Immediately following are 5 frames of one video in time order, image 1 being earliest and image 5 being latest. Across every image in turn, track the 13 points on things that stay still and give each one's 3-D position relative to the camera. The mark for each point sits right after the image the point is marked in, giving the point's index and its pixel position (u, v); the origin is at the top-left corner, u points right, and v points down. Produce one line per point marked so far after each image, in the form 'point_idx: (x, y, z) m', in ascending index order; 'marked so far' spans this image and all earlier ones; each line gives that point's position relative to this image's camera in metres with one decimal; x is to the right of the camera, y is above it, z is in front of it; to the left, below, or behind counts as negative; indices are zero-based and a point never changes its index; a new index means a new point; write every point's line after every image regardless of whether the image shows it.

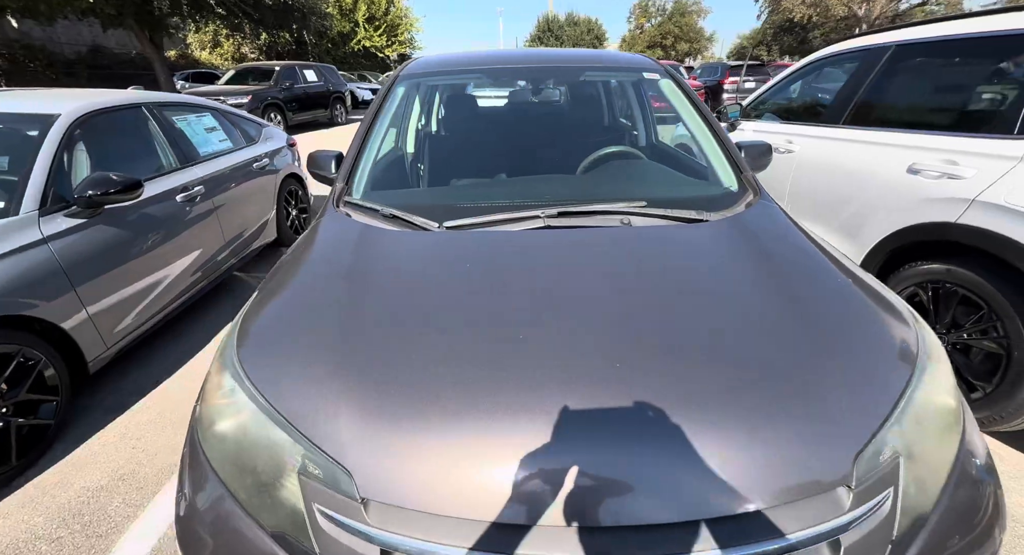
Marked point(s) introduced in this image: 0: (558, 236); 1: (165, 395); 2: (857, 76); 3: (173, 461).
0: (+0.1, +0.1, +1.5) m
1: (-1.9, -0.7, +2.6) m
2: (+2.0, +1.2, +2.8) m
3: (-1.5, -0.8, +2.1) m
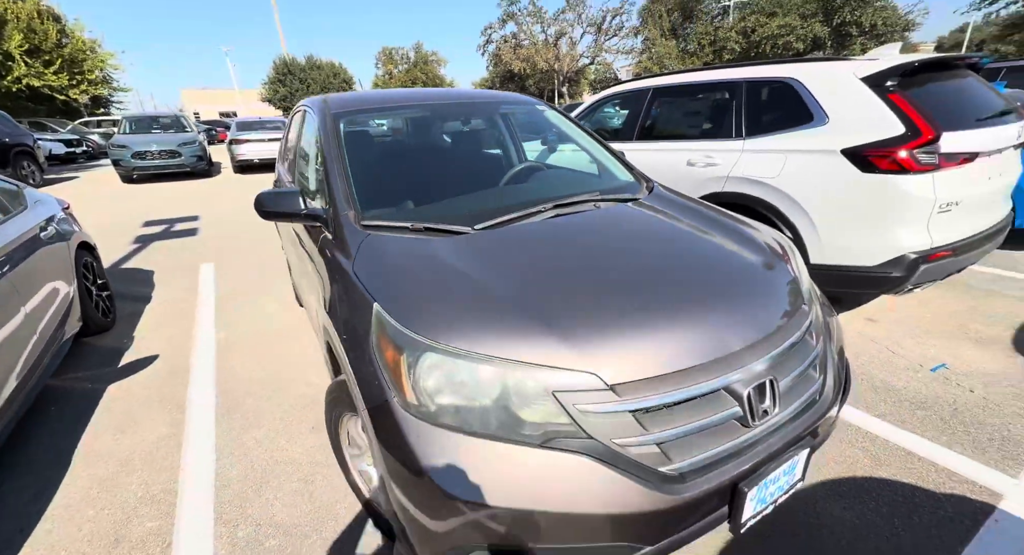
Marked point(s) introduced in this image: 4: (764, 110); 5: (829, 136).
0: (+0.2, +0.2, +2.0) m
1: (-1.9, -1.1, +2.0) m
2: (+1.0, +1.4, +4.0) m
3: (-1.3, -1.1, +1.7) m
4: (+1.7, +1.1, +3.1) m
5: (+1.8, +0.8, +2.7) m
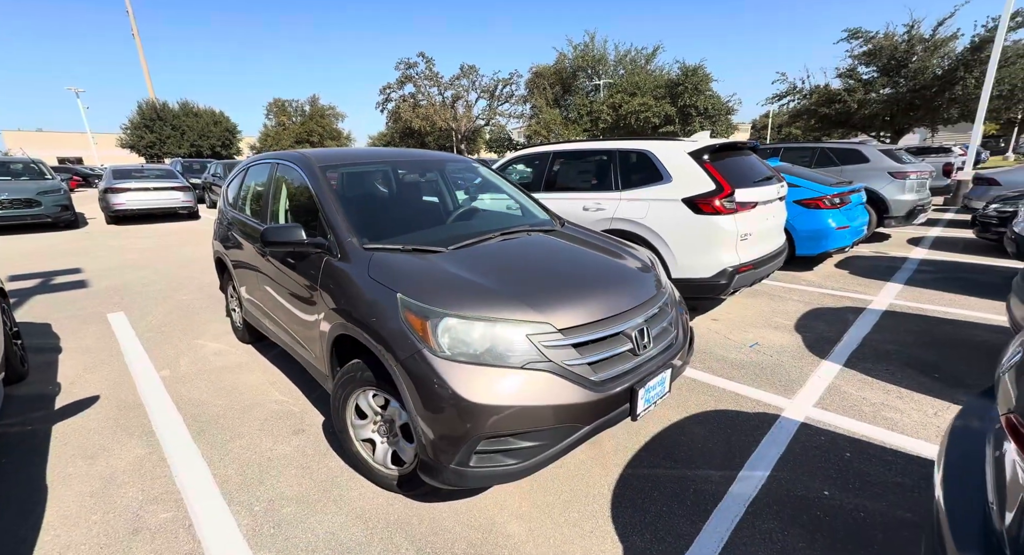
0: (0.0, +0.2, +2.8) m
1: (-2.0, -1.2, +2.2) m
2: (+0.2, +1.2, +5.1) m
3: (-1.4, -1.2, +2.0) m
4: (+1.1, +1.0, +4.3) m
5: (+1.4, +0.7, +3.9) m
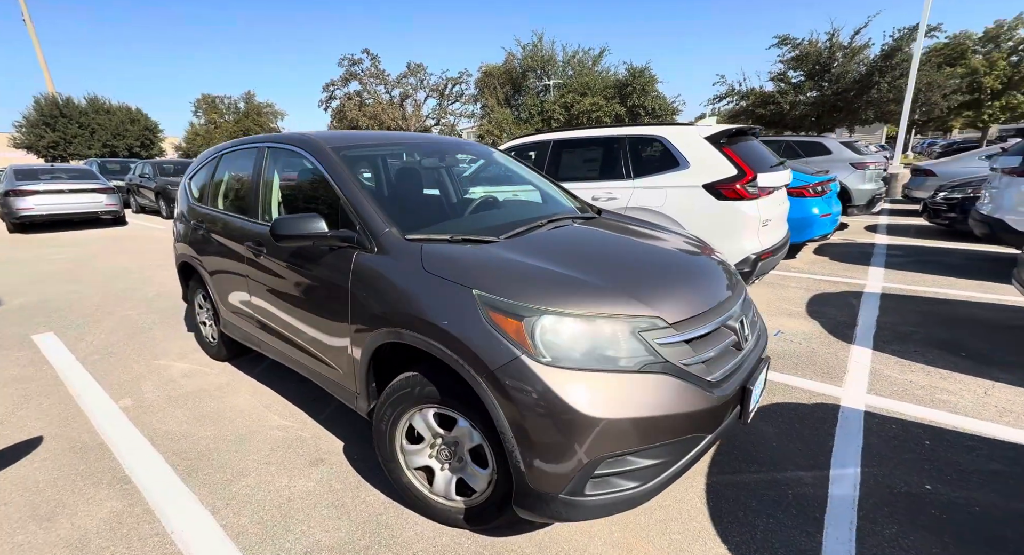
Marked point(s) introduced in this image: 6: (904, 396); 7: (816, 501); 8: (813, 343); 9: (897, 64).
0: (+0.2, +0.2, +2.5) m
1: (-1.6, -1.2, +1.6) m
2: (+0.2, +1.2, +4.8) m
3: (-1.0, -1.2, +1.6) m
4: (+1.1, +1.0, +4.1) m
5: (+1.4, +0.8, +3.8) m
6: (+2.3, -0.7, +2.8) m
7: (+1.3, -1.0, +2.0) m
8: (+2.3, -0.5, +3.5) m
9: (+15.8, +8.8, +19.3) m
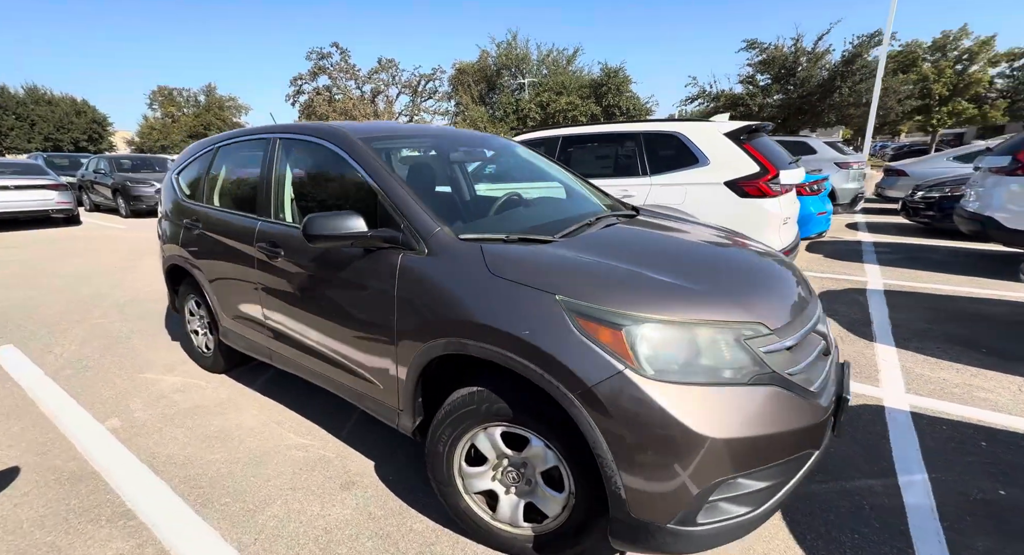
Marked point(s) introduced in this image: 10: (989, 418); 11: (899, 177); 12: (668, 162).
0: (+0.4, +0.2, +2.3) m
1: (-1.3, -1.2, +1.4) m
2: (+0.2, +1.2, +4.6) m
3: (-0.7, -1.2, +1.4) m
4: (+1.2, +1.0, +4.0) m
5: (+1.6, +0.8, +3.7) m
6: (+2.5, -0.7, +2.7) m
7: (+1.6, -1.0, +1.9) m
8: (+2.4, -0.5, +3.5) m
9: (+14.8, +8.9, +20.1) m
10: (+2.5, -0.7, +2.5) m
11: (+7.3, +1.9, +8.9) m
12: (+1.3, +1.0, +3.9) m
